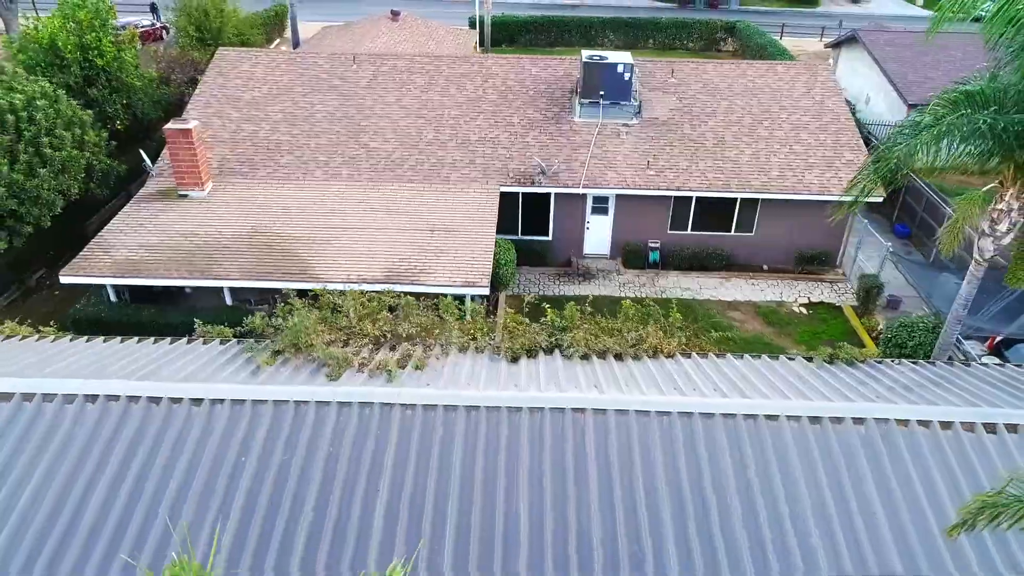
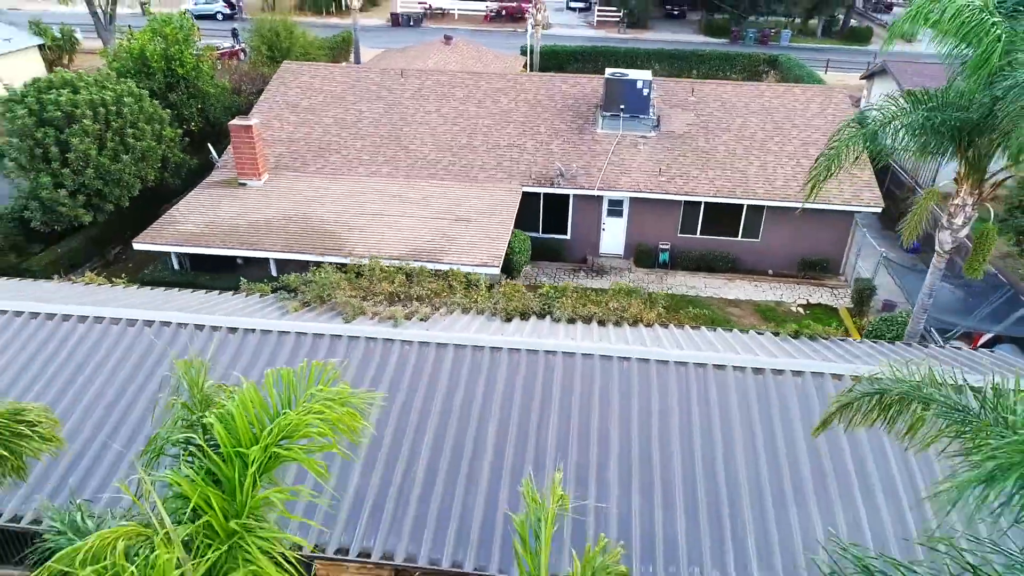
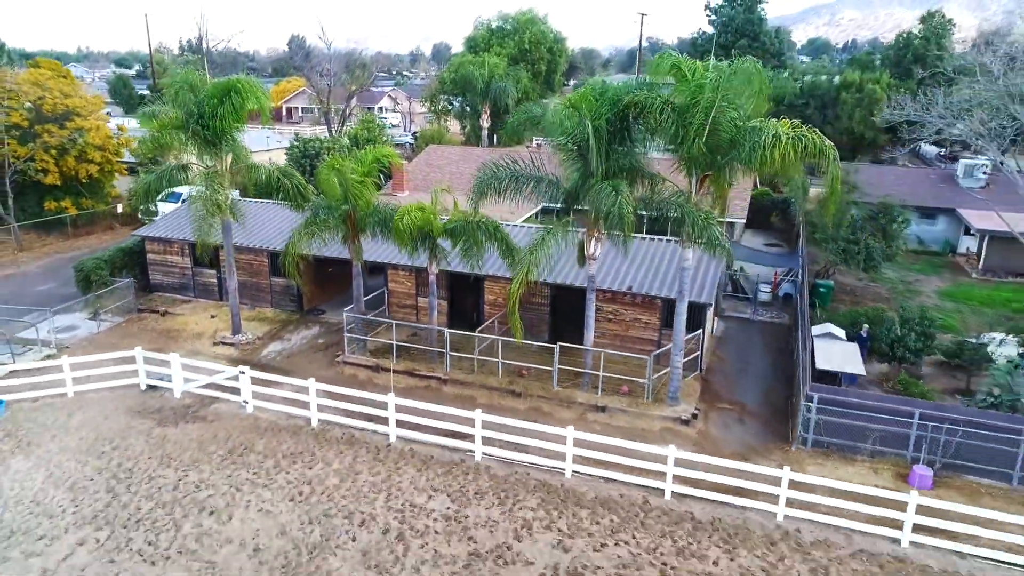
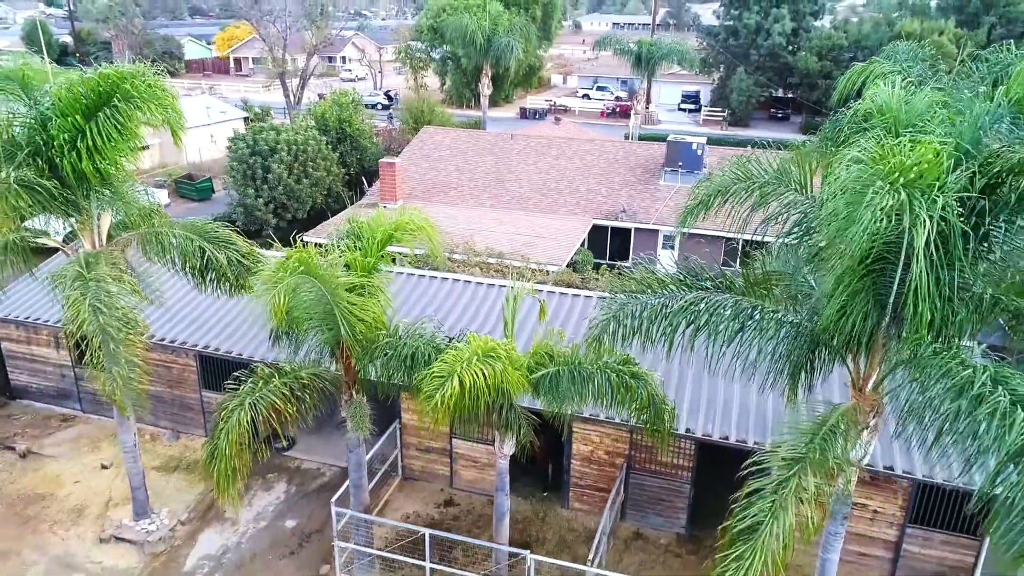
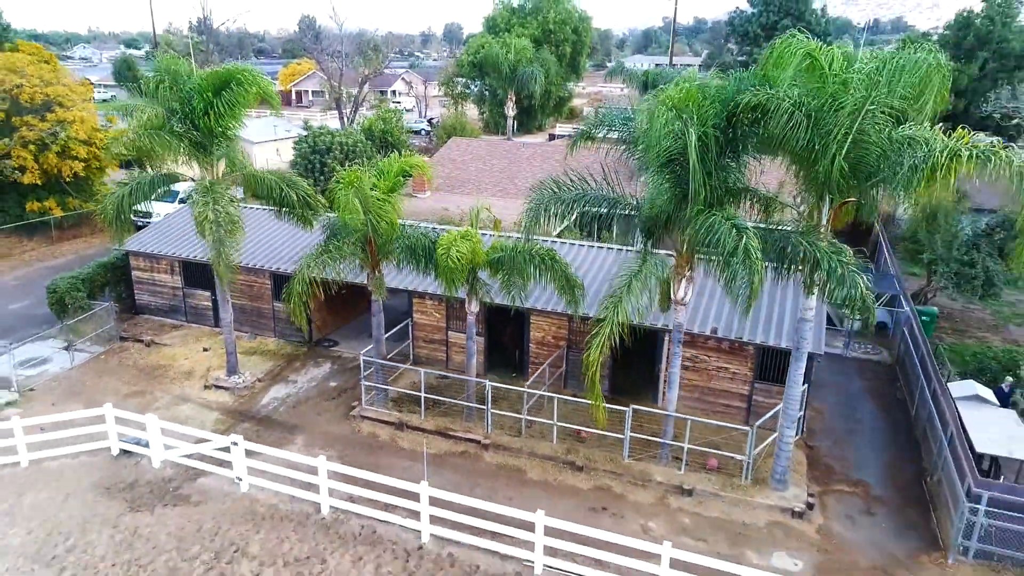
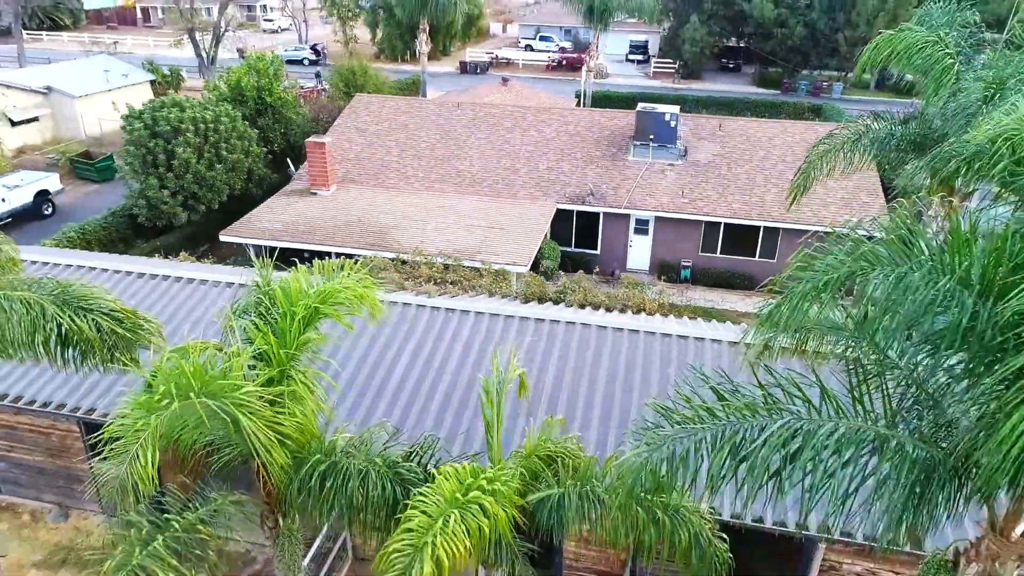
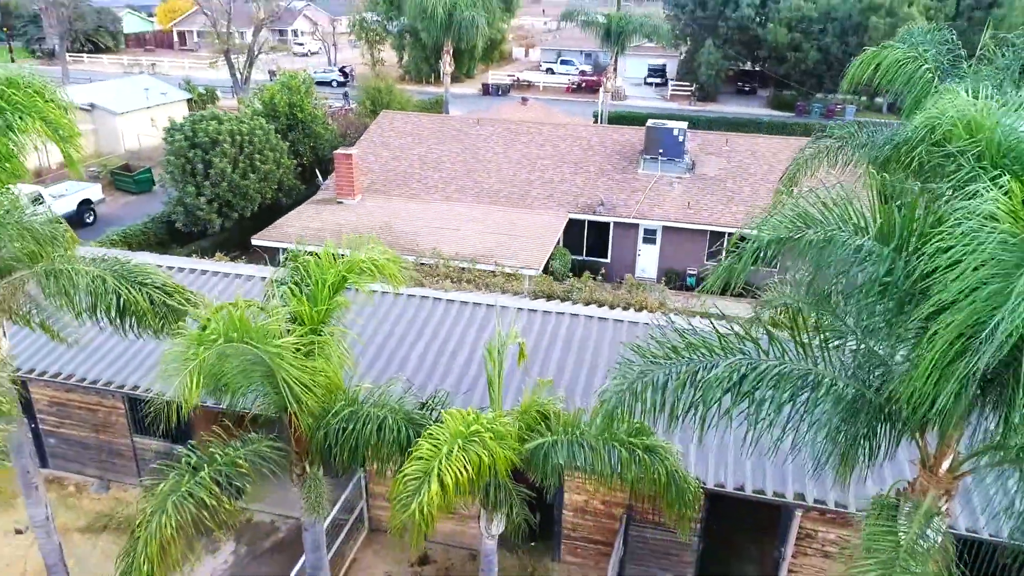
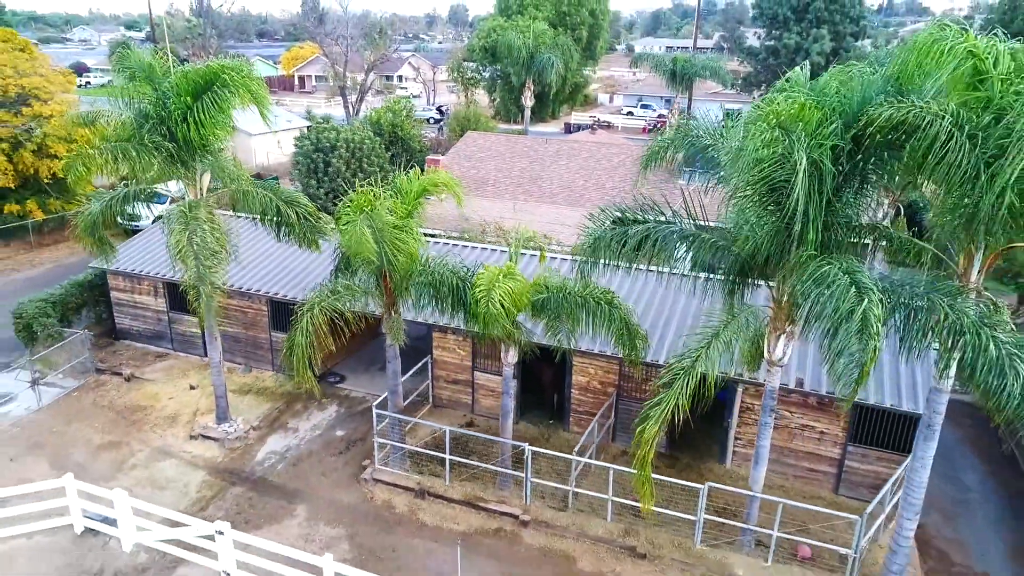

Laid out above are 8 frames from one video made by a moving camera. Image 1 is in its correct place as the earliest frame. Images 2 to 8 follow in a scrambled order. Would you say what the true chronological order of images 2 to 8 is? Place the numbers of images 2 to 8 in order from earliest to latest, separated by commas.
2, 6, 7, 4, 8, 5, 3
